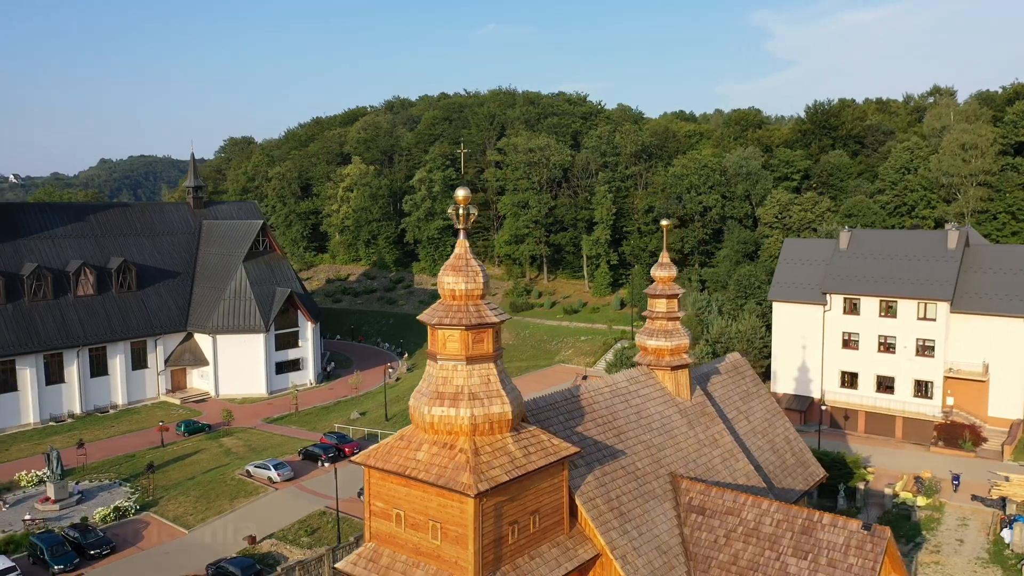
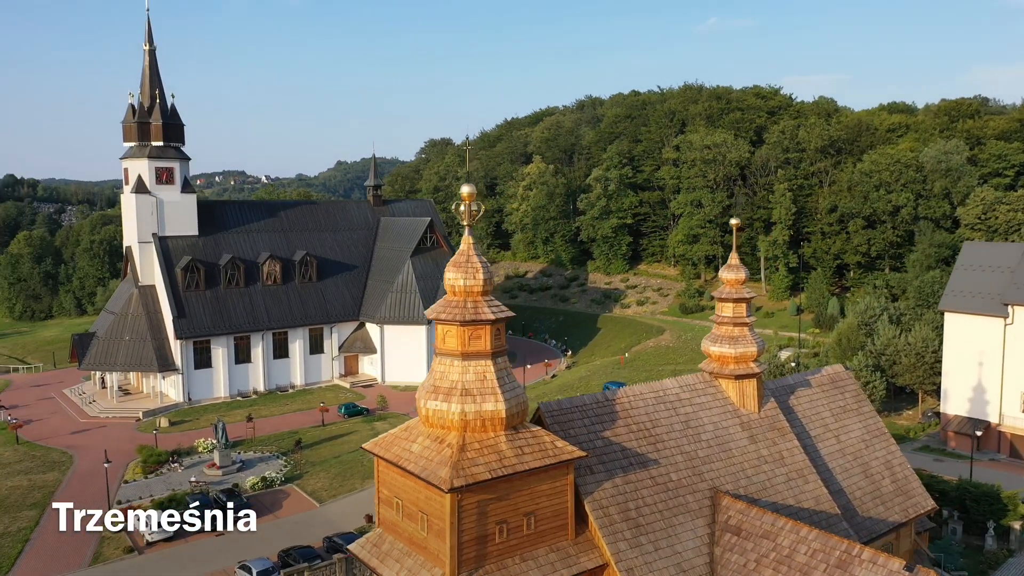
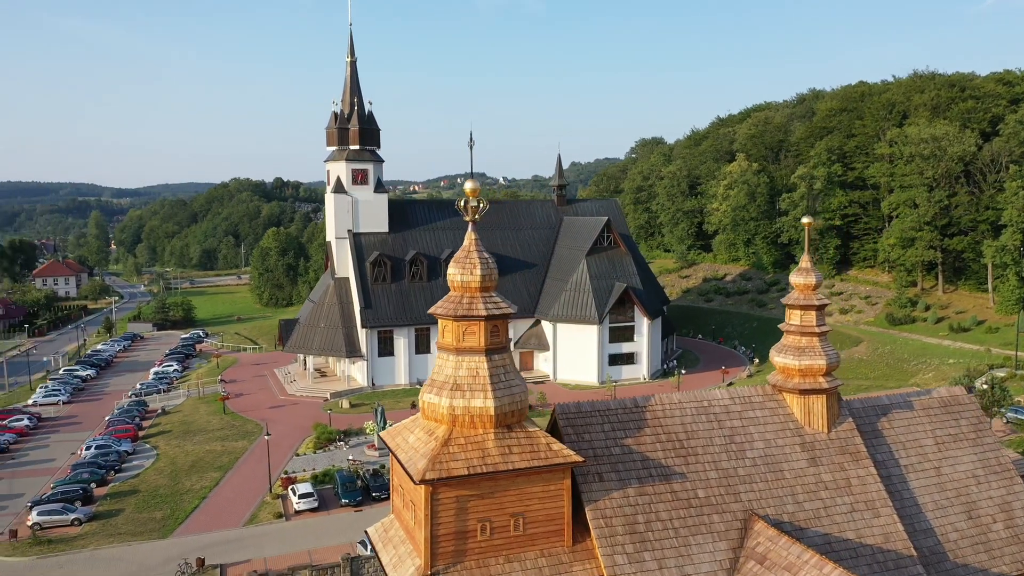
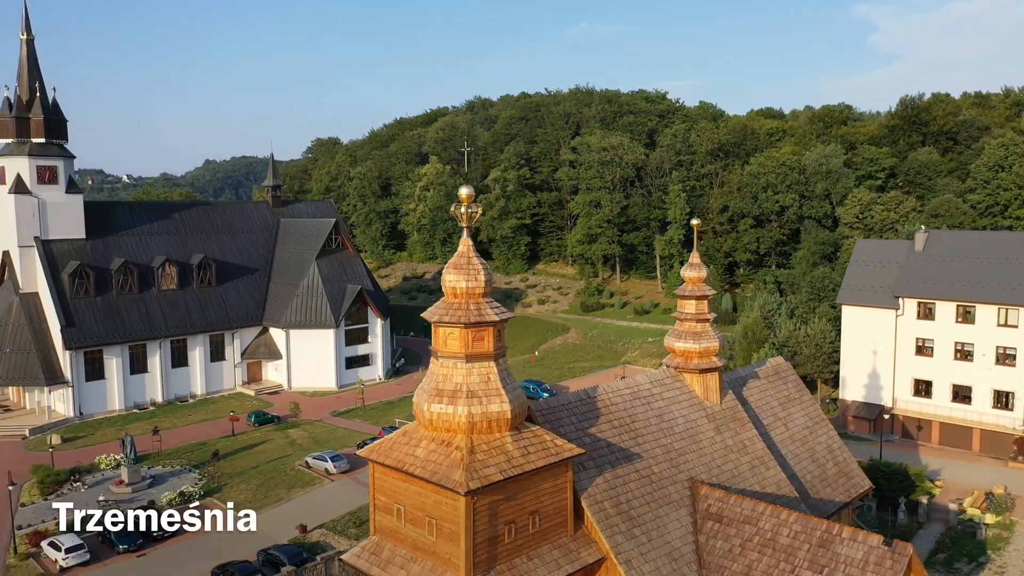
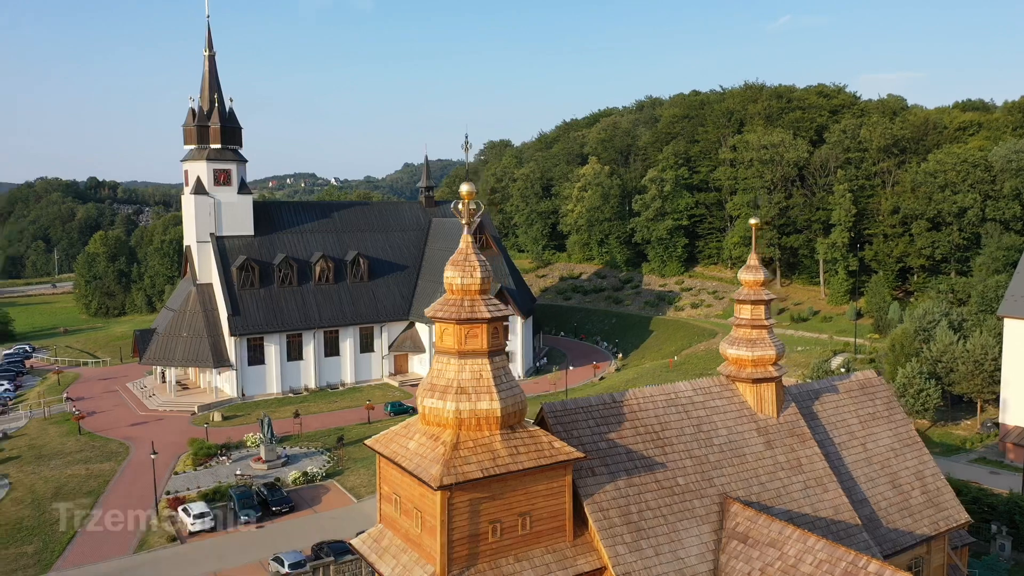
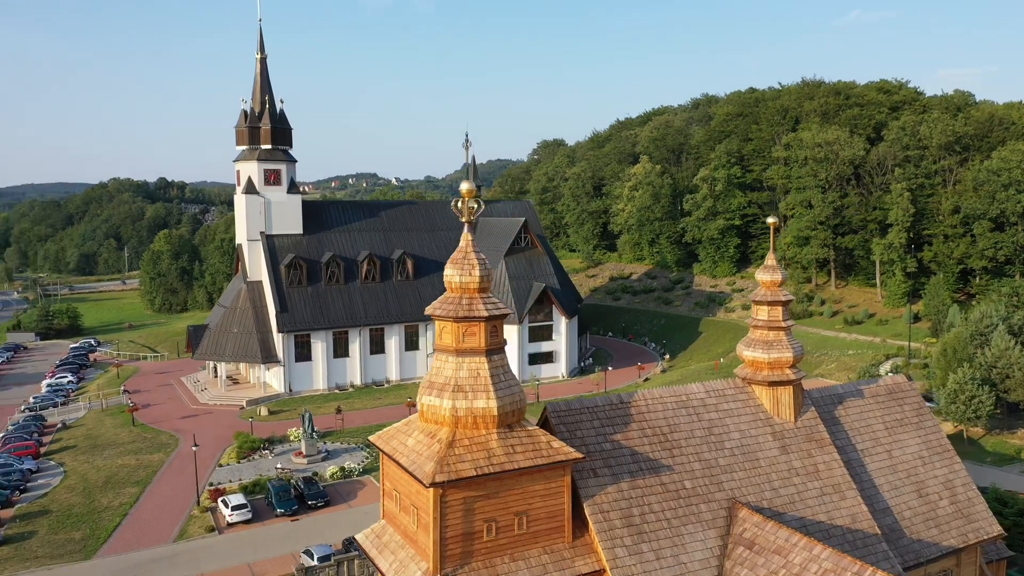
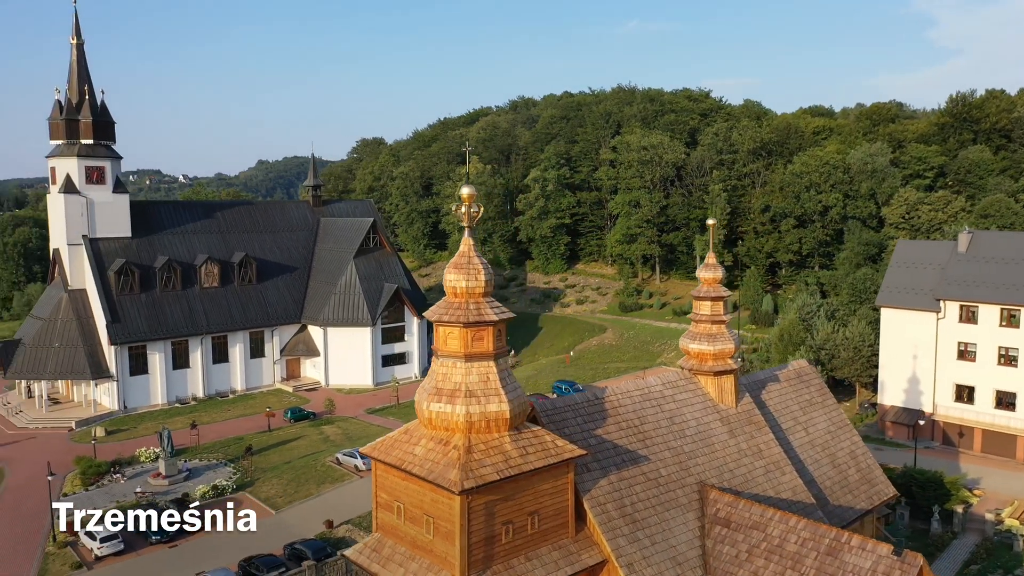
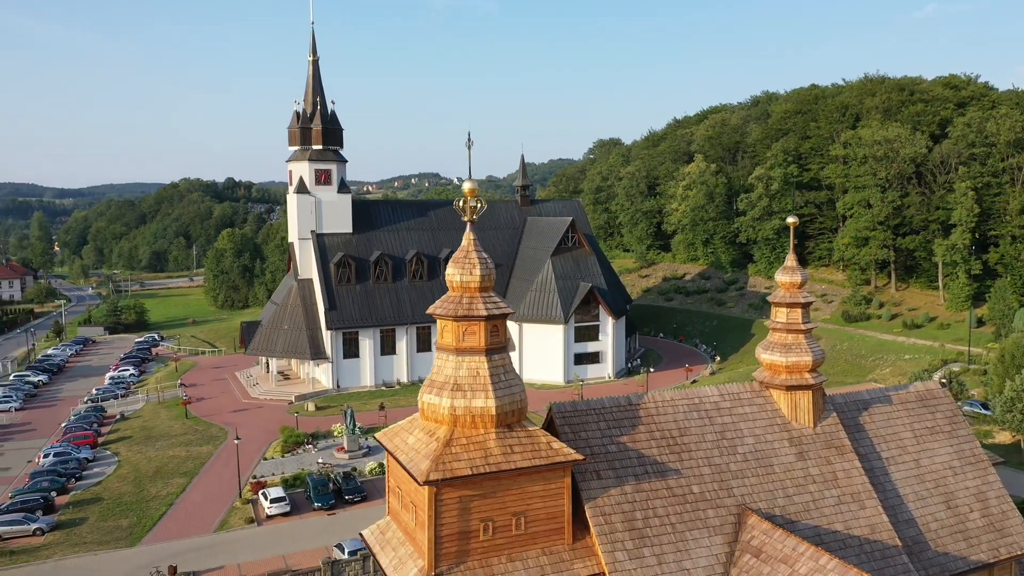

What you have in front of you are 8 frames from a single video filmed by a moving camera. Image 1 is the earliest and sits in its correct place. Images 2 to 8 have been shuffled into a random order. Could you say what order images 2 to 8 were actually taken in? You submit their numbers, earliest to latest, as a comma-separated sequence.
4, 7, 2, 5, 6, 8, 3
